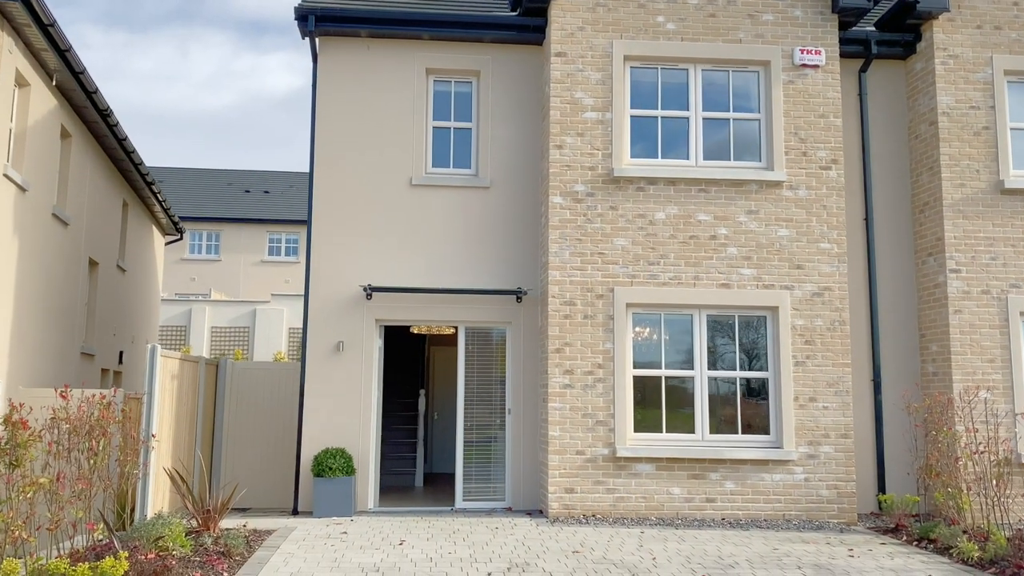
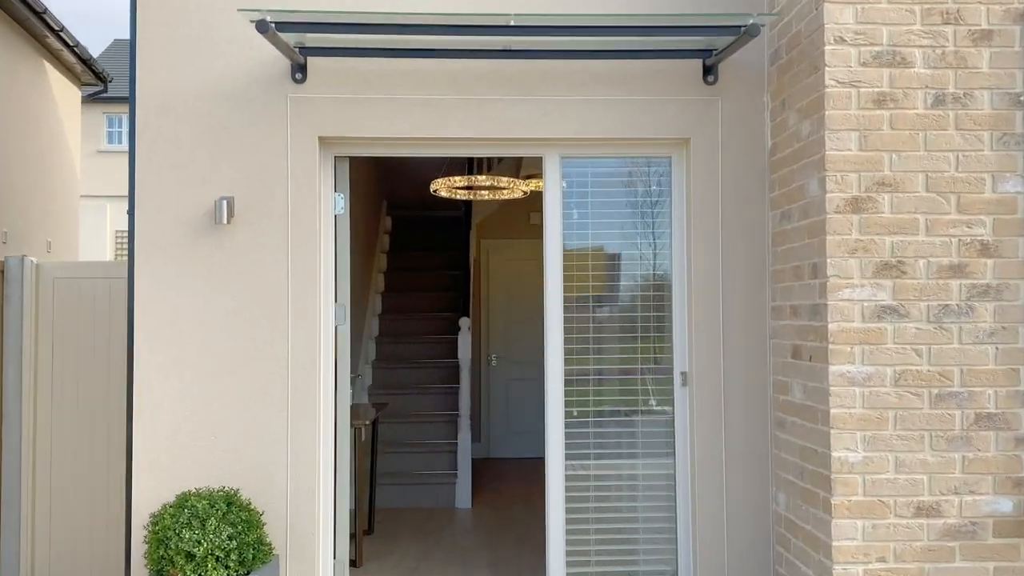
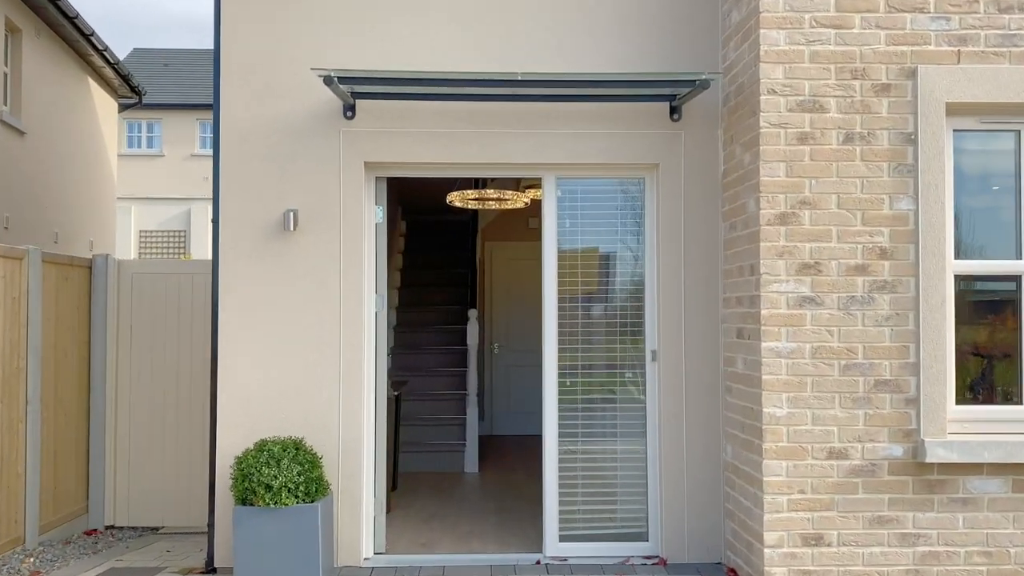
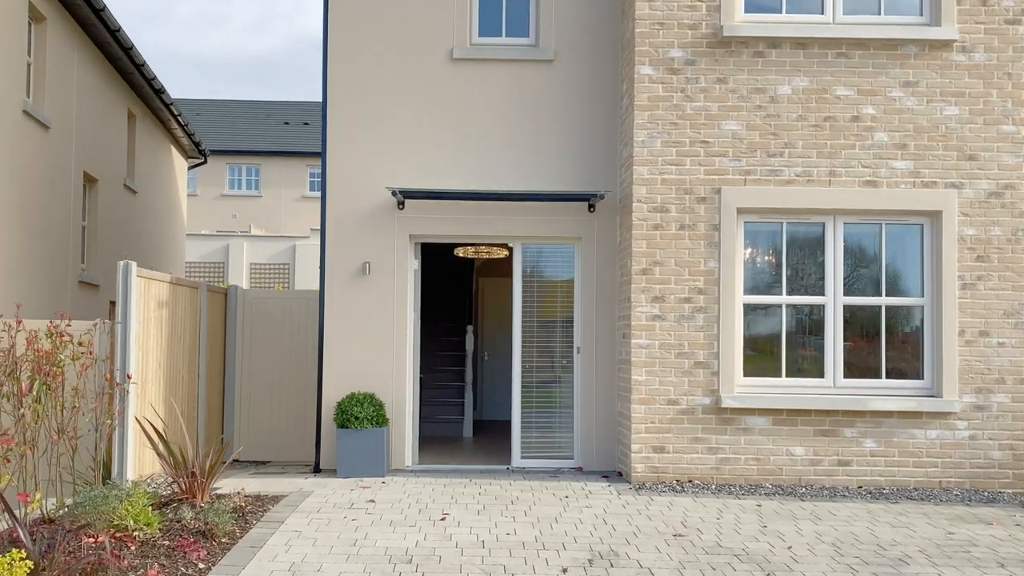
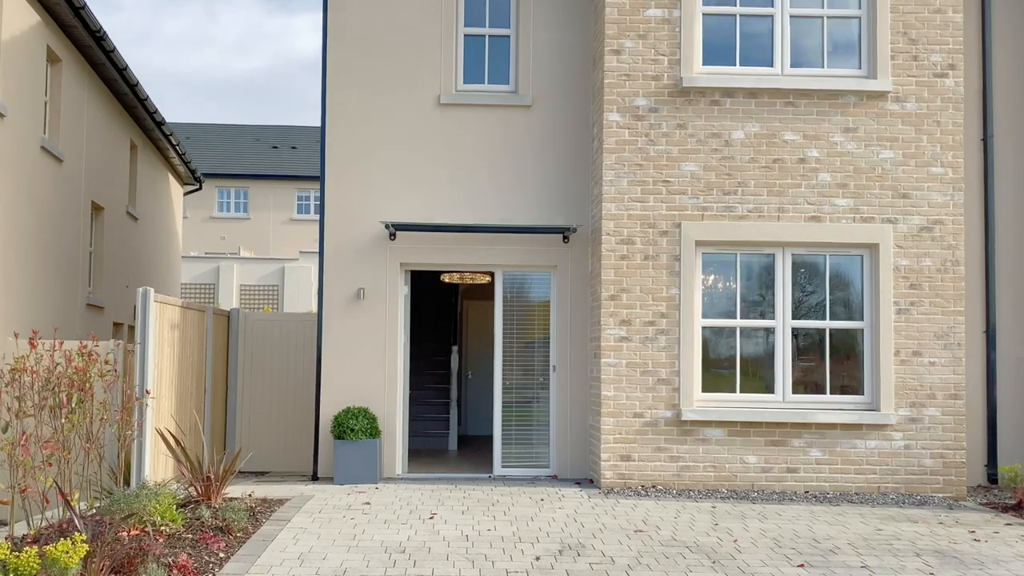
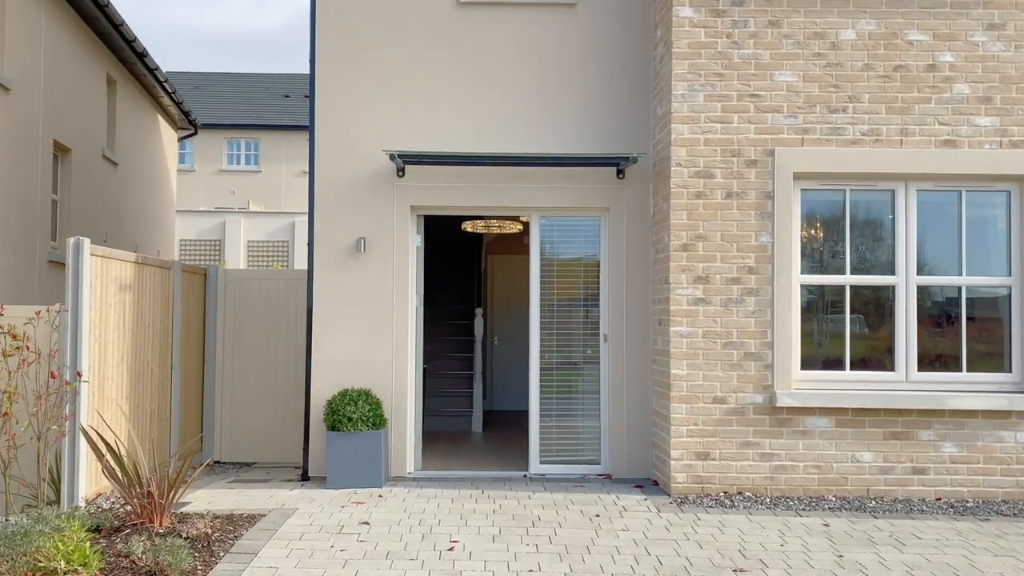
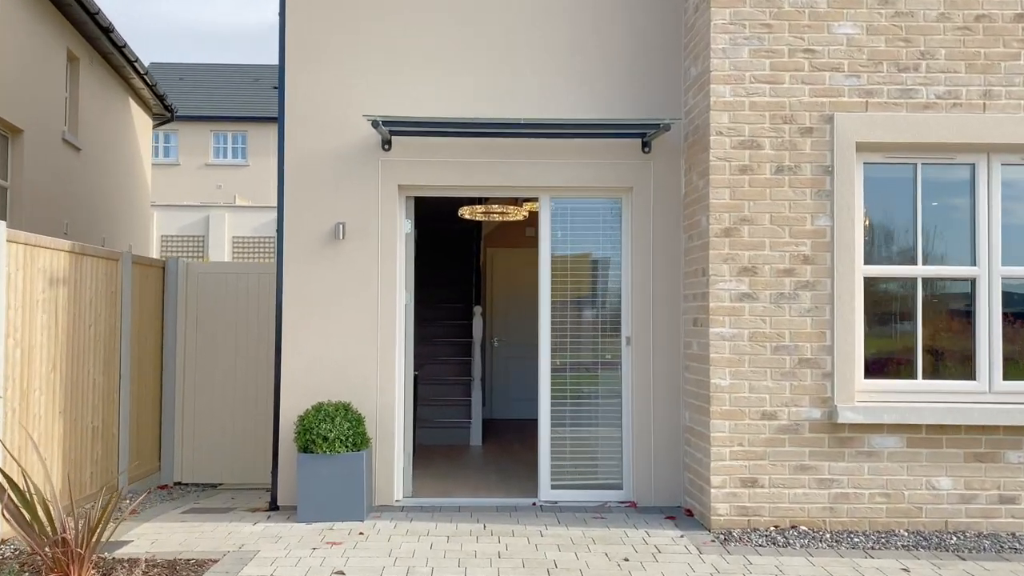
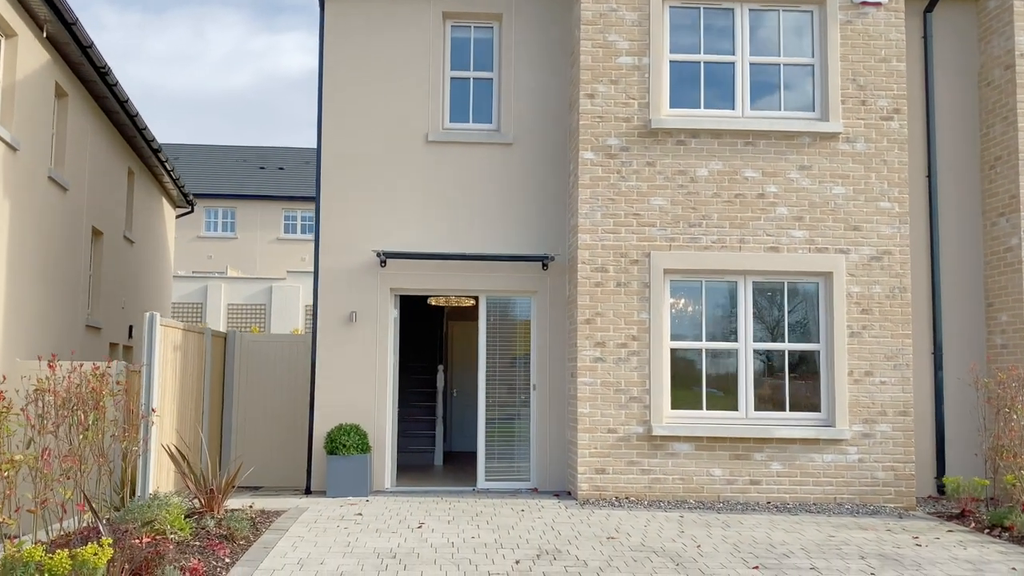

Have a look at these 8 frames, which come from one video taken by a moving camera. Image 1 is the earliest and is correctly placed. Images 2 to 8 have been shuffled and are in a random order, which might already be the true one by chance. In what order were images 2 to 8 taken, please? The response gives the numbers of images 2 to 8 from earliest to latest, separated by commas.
8, 5, 4, 6, 7, 3, 2
